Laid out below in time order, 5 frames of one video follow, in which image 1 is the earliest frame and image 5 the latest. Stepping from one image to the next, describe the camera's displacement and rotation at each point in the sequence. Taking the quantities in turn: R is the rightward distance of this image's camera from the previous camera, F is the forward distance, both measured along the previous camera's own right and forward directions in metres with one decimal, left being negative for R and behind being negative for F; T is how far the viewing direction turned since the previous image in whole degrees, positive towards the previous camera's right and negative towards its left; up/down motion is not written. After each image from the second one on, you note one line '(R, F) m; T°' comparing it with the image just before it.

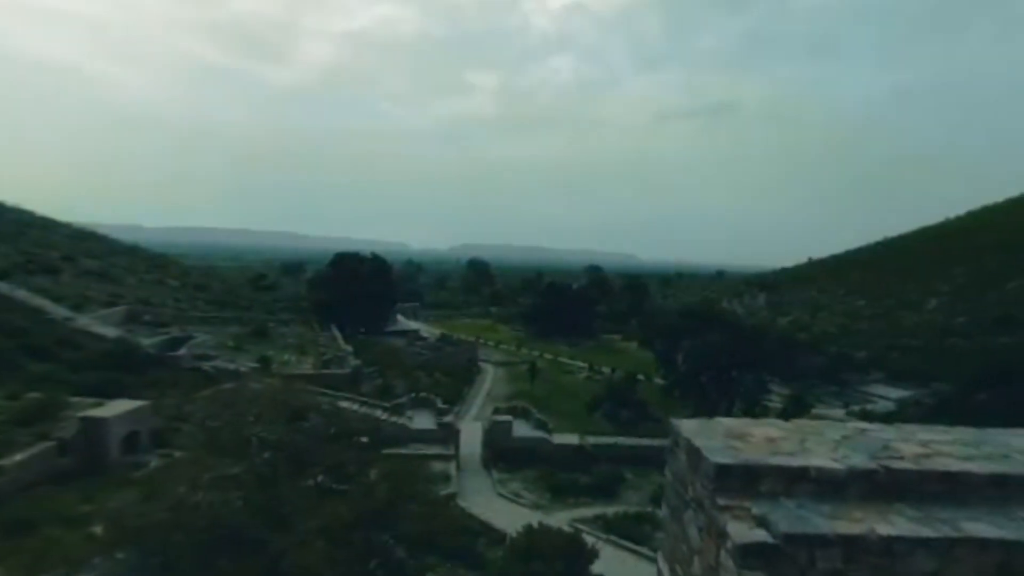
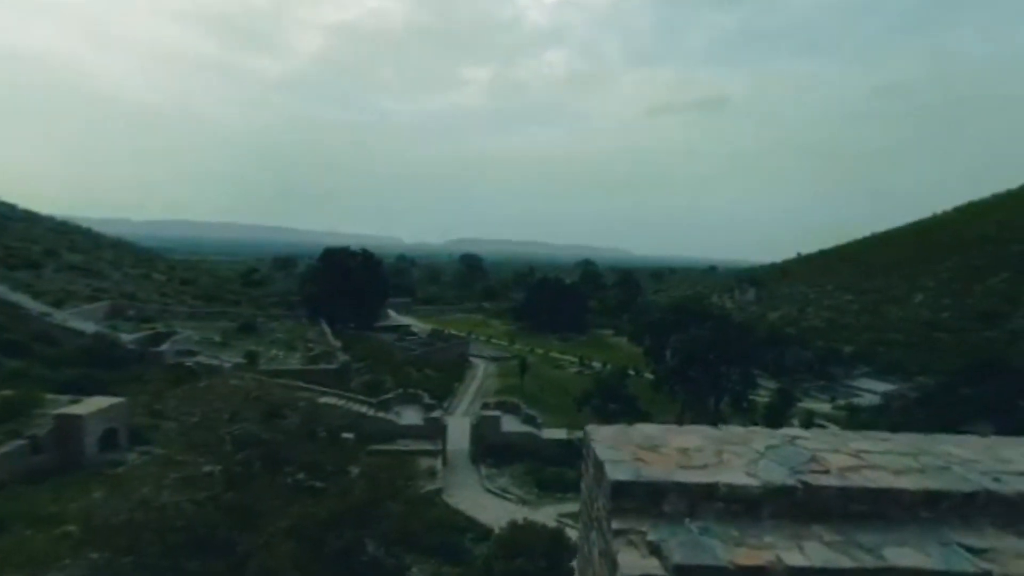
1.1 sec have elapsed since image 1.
(+0.2, 0.0) m; 0°
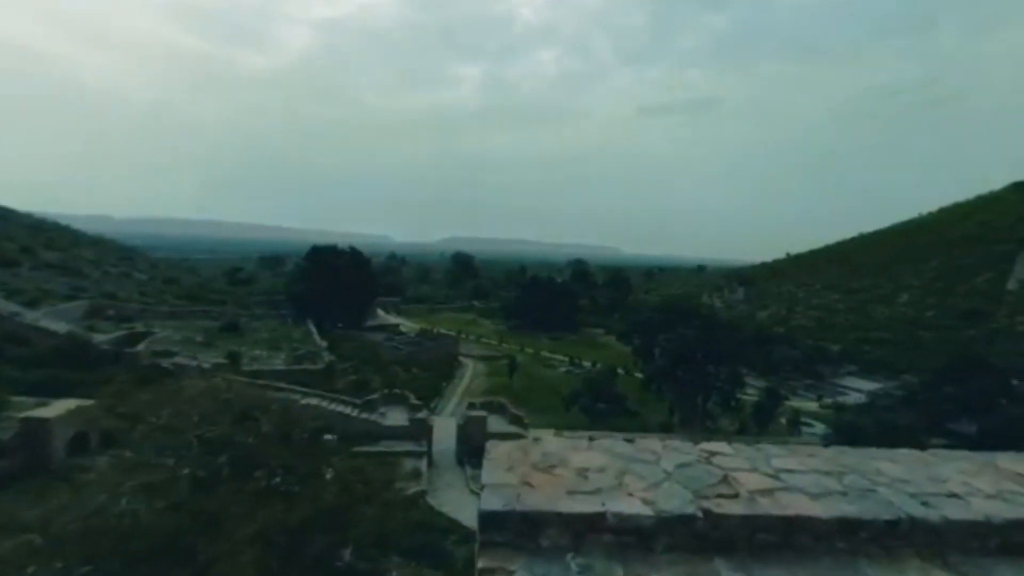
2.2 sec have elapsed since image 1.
(+0.2, +0.1) m; 0°
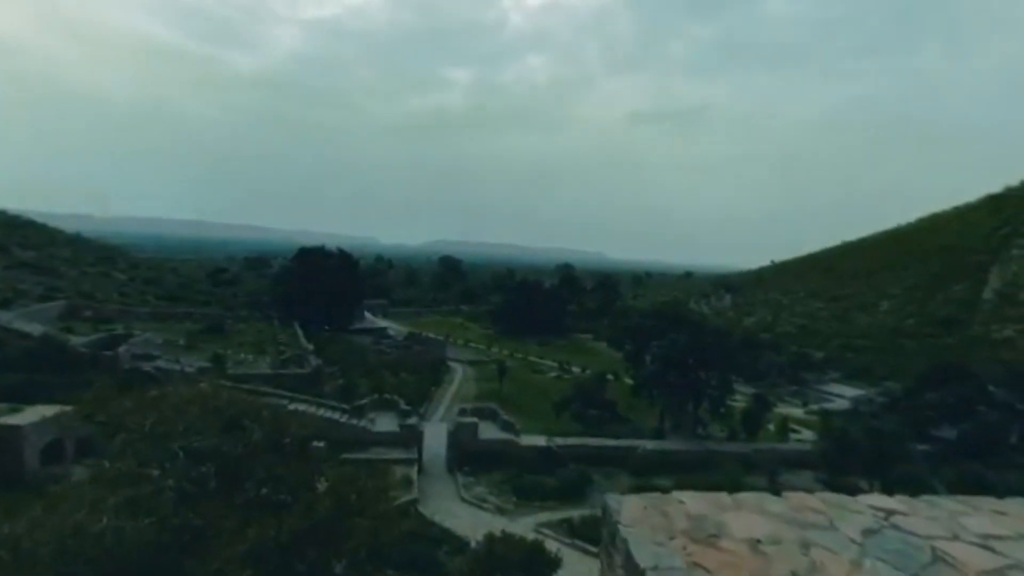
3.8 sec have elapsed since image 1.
(-0.2, +0.4) m; +1°
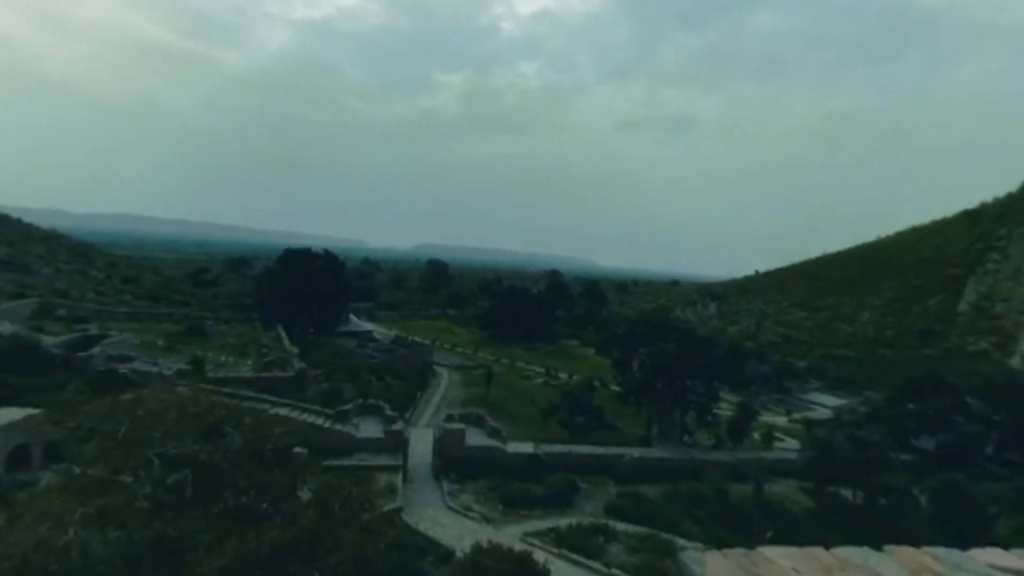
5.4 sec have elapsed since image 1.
(-0.1, +0.3) m; +1°
